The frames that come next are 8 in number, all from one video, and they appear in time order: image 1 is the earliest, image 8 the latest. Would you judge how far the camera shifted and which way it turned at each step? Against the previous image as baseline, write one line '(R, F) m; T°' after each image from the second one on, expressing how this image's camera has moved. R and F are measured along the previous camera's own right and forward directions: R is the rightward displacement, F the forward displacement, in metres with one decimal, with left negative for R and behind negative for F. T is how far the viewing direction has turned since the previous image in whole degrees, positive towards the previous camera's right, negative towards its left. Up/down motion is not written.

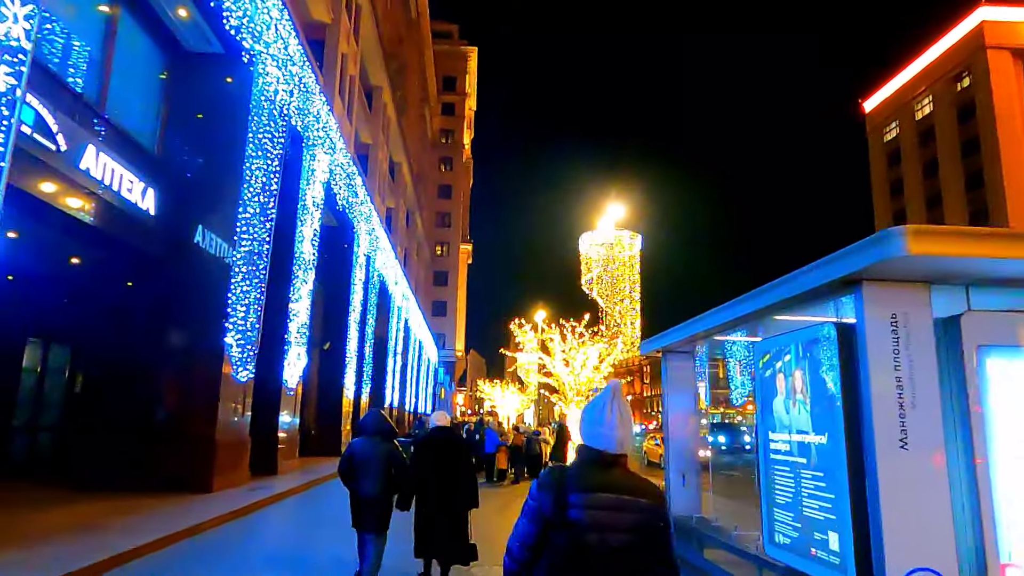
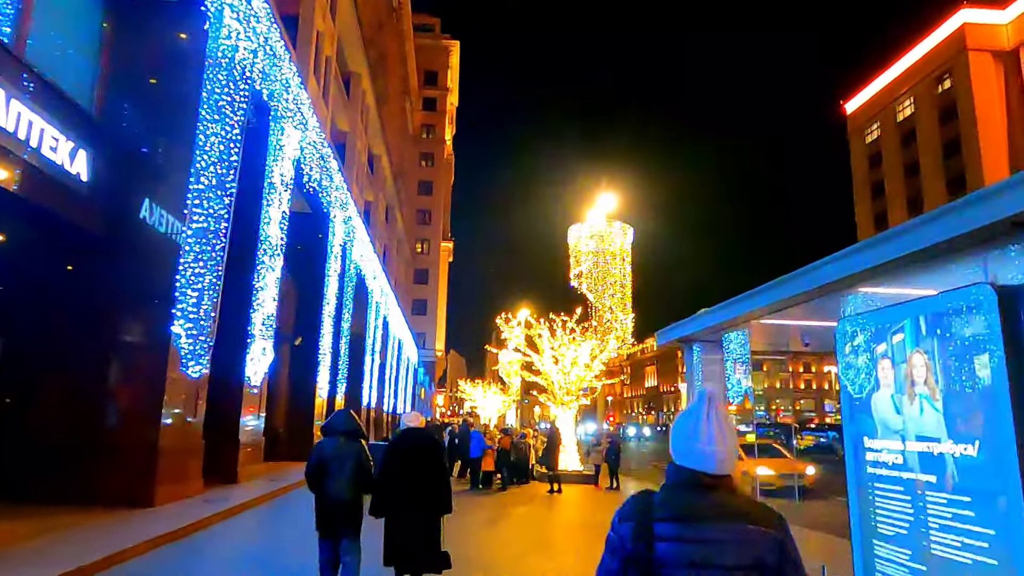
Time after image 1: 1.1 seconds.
(-0.2, +1.4) m; +2°
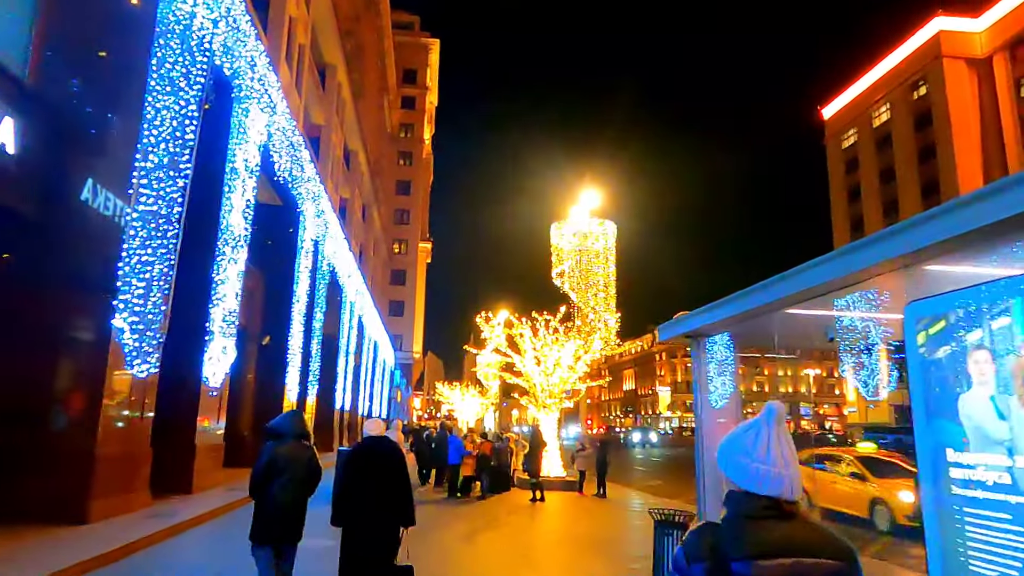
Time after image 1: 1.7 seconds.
(-0.1, +0.9) m; +2°
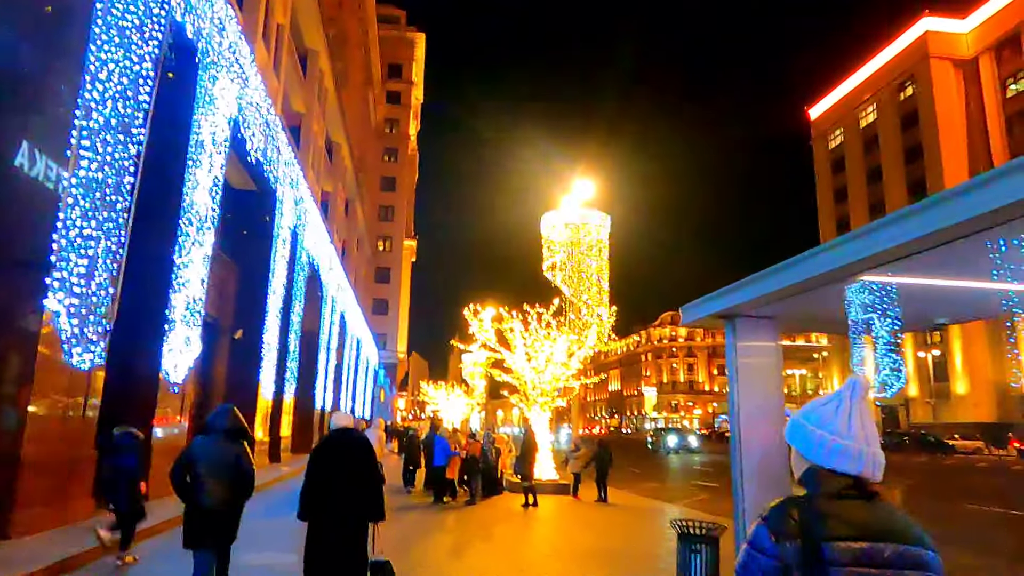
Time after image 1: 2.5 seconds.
(-0.1, +1.1) m; +1°
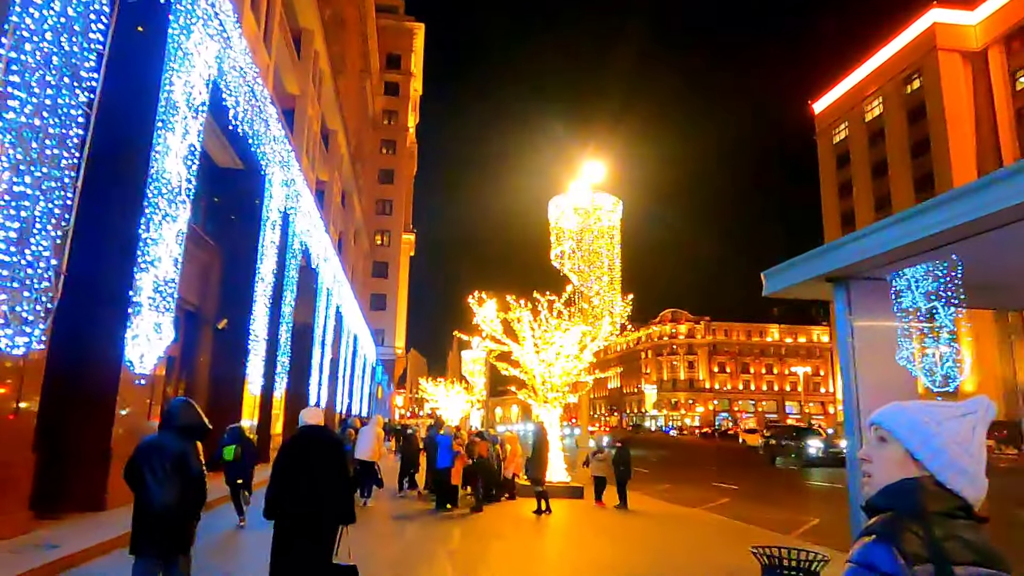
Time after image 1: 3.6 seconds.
(-0.3, +1.4) m; 0°
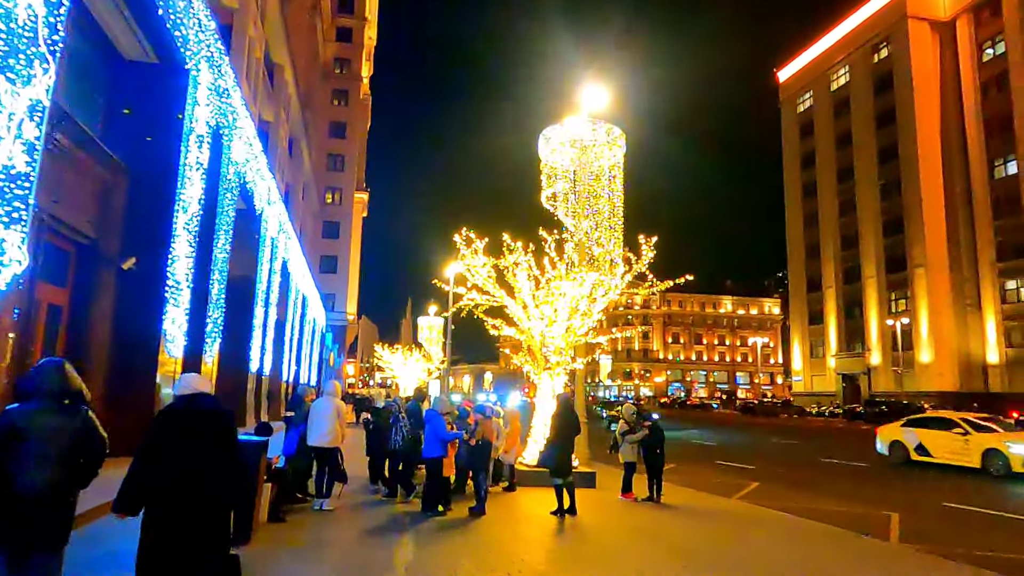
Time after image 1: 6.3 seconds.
(-0.9, +3.5) m; +4°
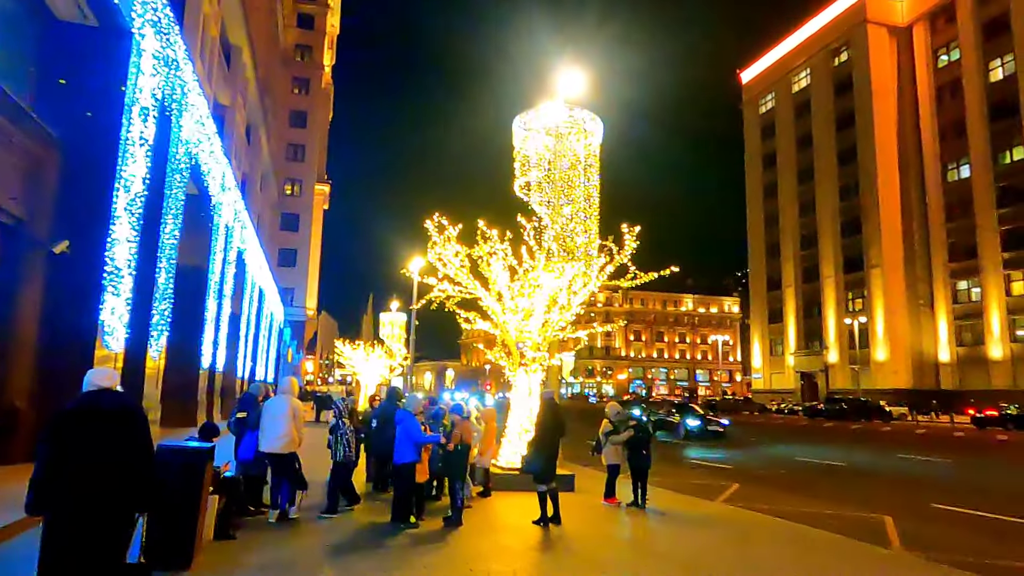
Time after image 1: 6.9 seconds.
(-0.2, +0.9) m; +3°
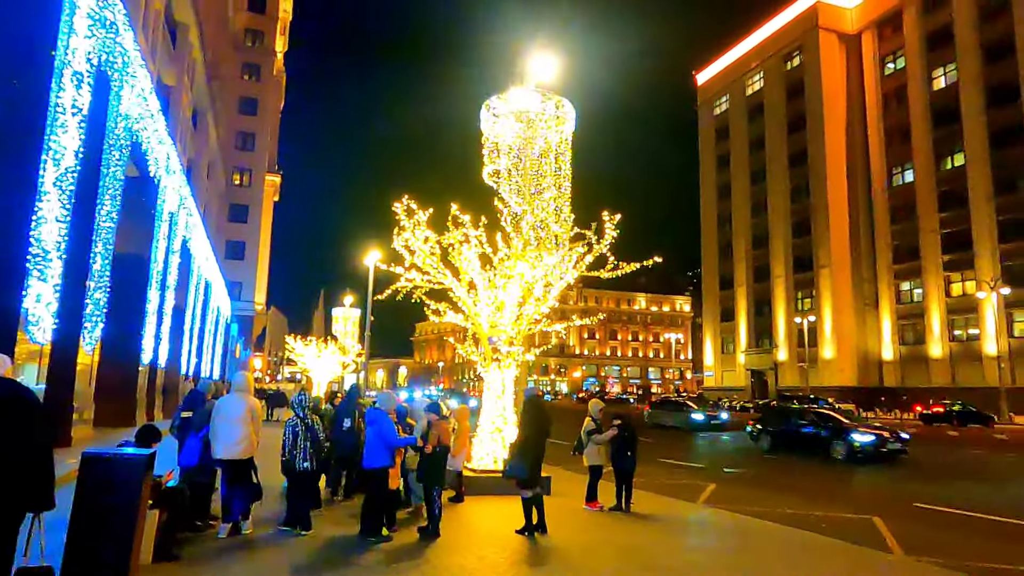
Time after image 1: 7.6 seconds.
(-0.4, +0.8) m; +4°
